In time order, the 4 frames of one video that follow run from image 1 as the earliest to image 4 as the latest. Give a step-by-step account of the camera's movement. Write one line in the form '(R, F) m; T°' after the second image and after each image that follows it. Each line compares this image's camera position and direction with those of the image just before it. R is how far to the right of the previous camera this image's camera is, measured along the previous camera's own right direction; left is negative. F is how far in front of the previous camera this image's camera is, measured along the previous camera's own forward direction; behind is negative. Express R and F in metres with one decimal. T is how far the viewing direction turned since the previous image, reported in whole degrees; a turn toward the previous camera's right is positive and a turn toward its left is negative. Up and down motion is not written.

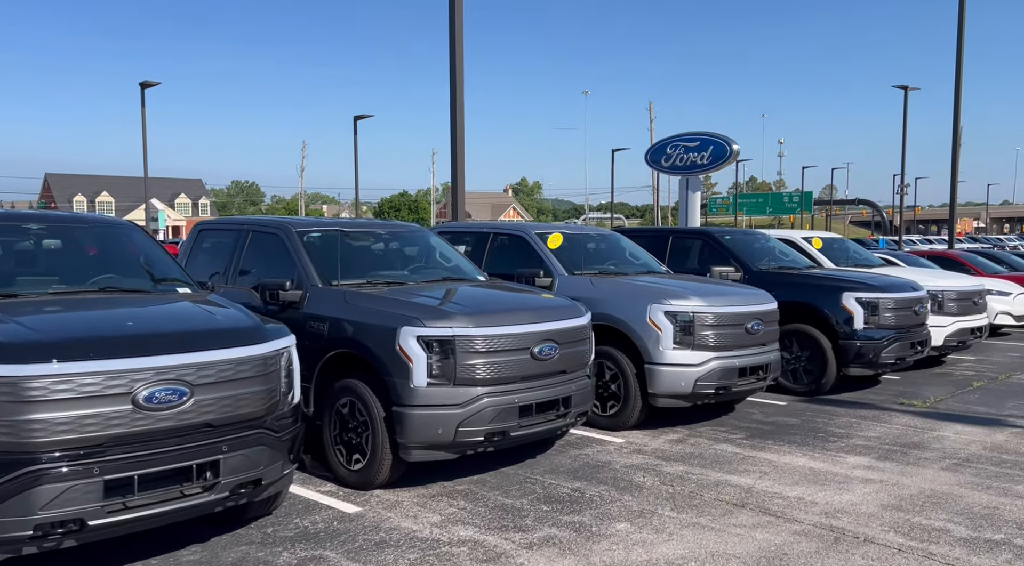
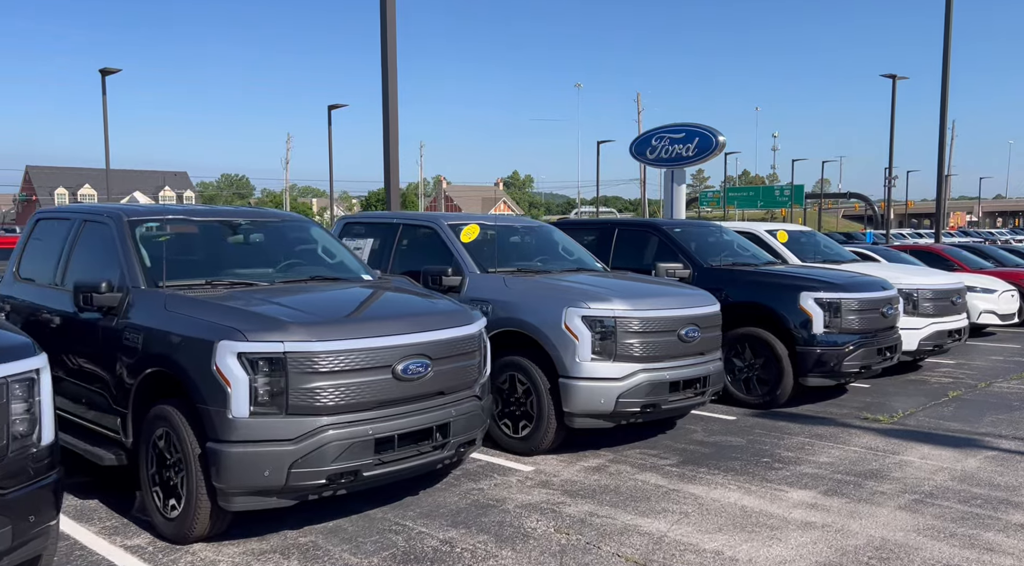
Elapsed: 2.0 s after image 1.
(+0.8, +1.1) m; 0°
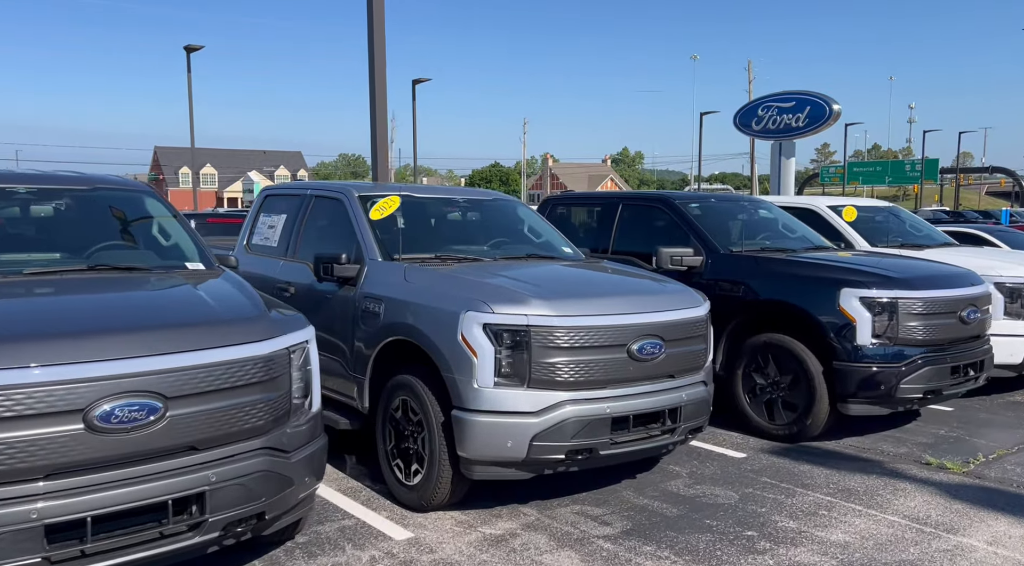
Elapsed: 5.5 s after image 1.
(+1.3, +1.9) m; -8°
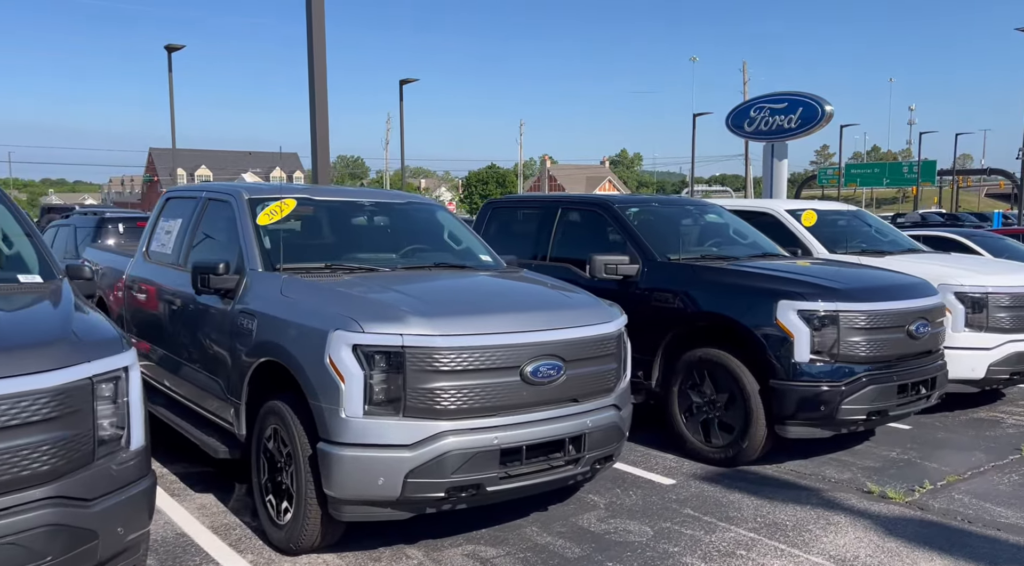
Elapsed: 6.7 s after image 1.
(+0.6, +0.5) m; 0°
